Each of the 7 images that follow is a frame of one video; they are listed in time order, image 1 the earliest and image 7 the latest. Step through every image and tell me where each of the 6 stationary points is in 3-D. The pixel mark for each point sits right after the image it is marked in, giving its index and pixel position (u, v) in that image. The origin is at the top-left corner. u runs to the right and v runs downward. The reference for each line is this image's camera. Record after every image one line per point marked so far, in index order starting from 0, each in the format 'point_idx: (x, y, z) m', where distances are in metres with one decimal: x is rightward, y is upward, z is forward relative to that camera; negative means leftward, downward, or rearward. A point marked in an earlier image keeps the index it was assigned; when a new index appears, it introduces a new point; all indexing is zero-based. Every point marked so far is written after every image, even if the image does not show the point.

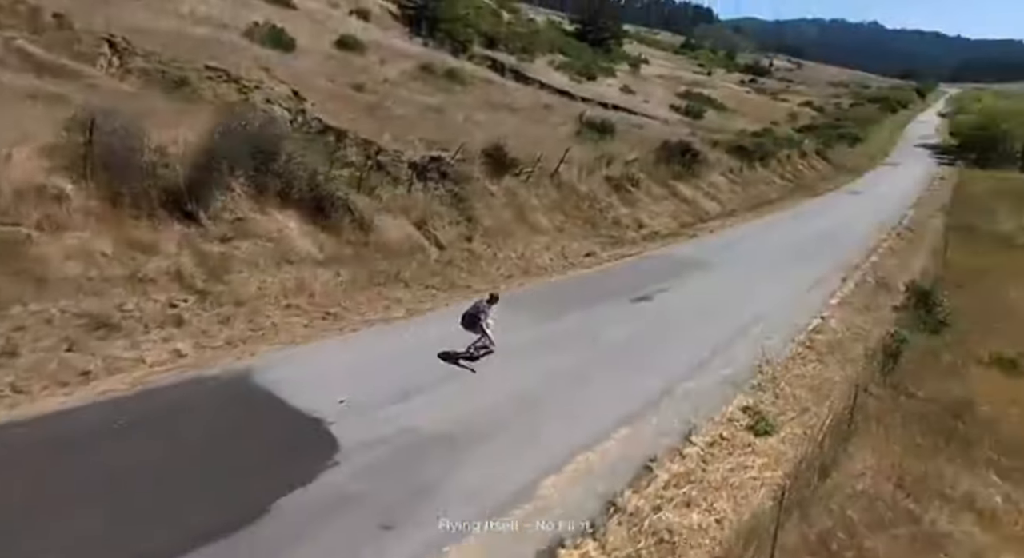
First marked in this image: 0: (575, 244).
0: (+1.5, +0.8, +14.7) m
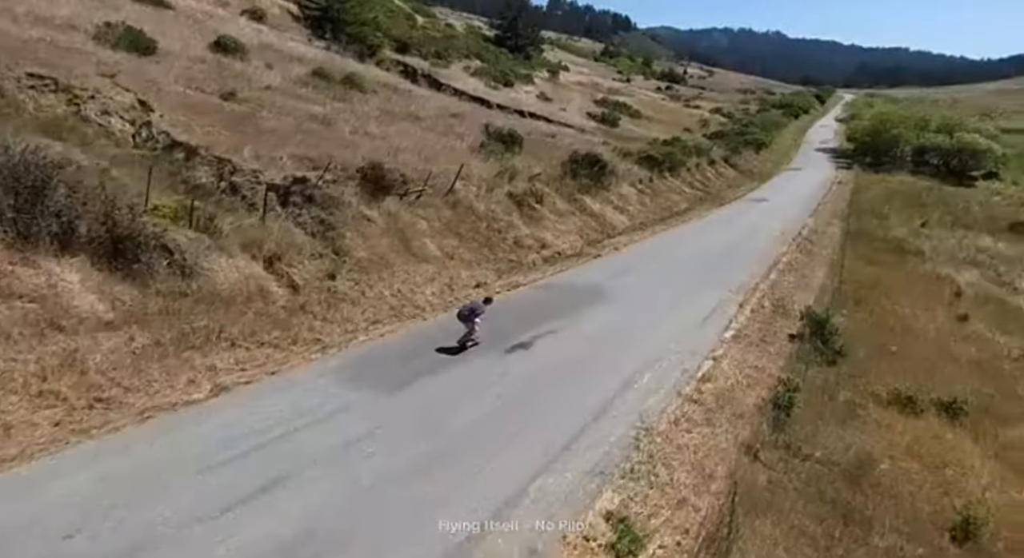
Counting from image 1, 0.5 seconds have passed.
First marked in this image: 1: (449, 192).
0: (-0.9, +0.2, +13.4) m
1: (-1.6, +2.2, +16.3) m
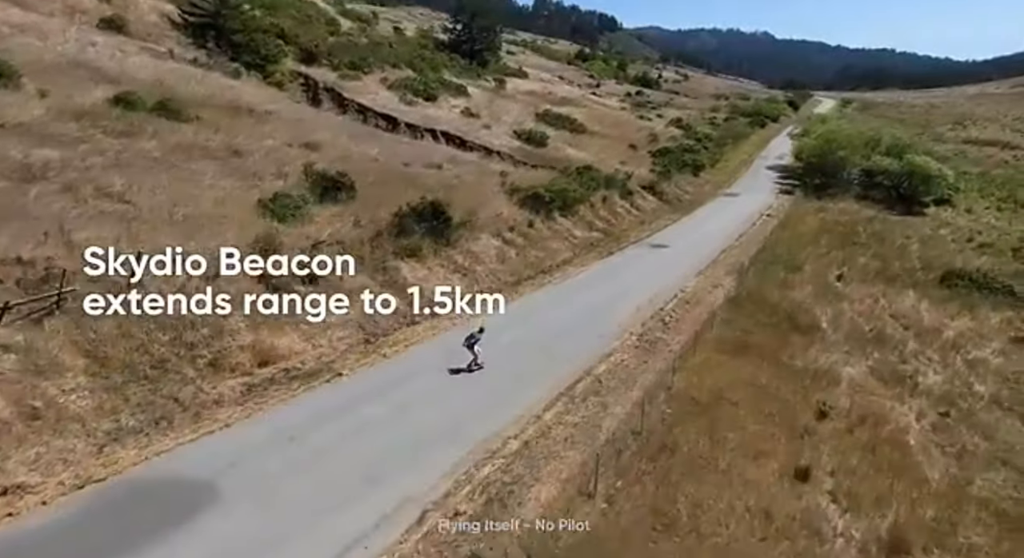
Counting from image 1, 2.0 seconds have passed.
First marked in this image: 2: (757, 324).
0: (-6.4, -2.2, +9.2) m
1: (-7.1, -0.2, +12.0) m
2: (+7.0, -1.3, +18.8) m
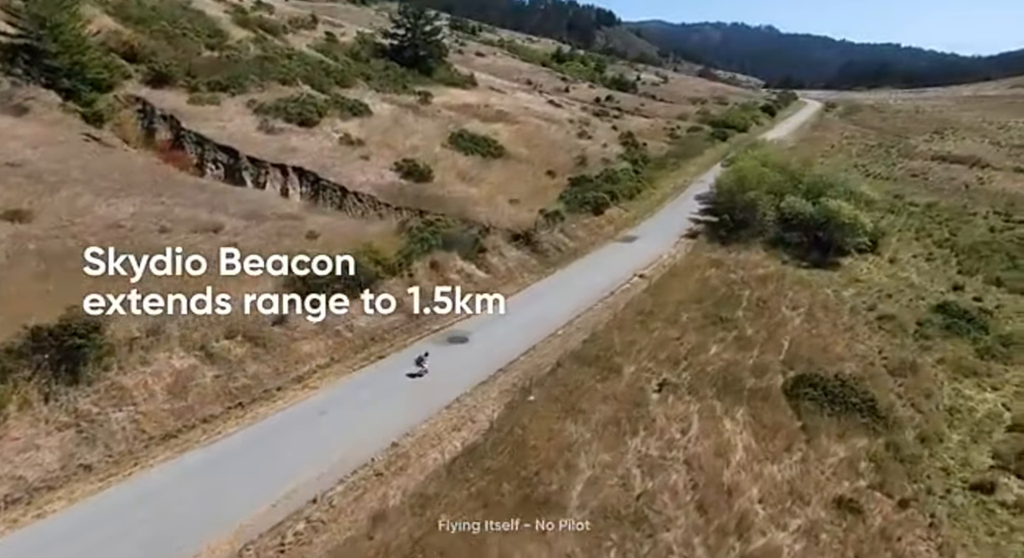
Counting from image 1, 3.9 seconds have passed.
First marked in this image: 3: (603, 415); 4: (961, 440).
0: (-14.4, -5.7, +4.4) m
1: (-15.1, -3.7, +7.2) m
2: (-1.0, -4.8, +14.0) m
3: (+2.7, -3.8, +18.7) m
4: (+13.6, -4.9, +19.8) m
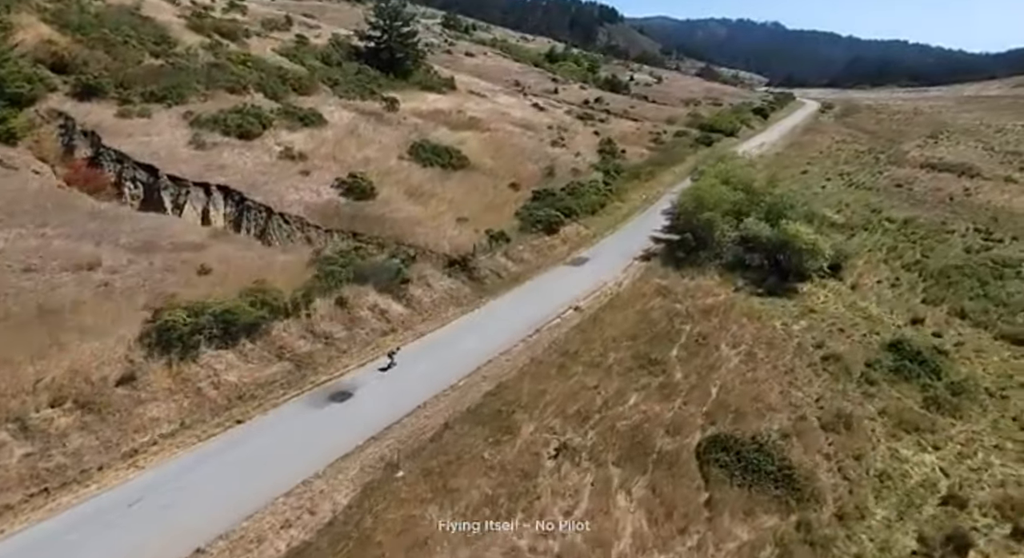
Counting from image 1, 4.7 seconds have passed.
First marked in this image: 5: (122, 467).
0: (-18.0, -7.2, +2.6) m
1: (-18.6, -5.2, +5.4) m
2: (-4.5, -6.3, +12.0) m
3: (-0.8, -5.3, +16.7) m
4: (+10.1, -6.5, +17.8) m
5: (-9.5, -4.6, +16.6) m
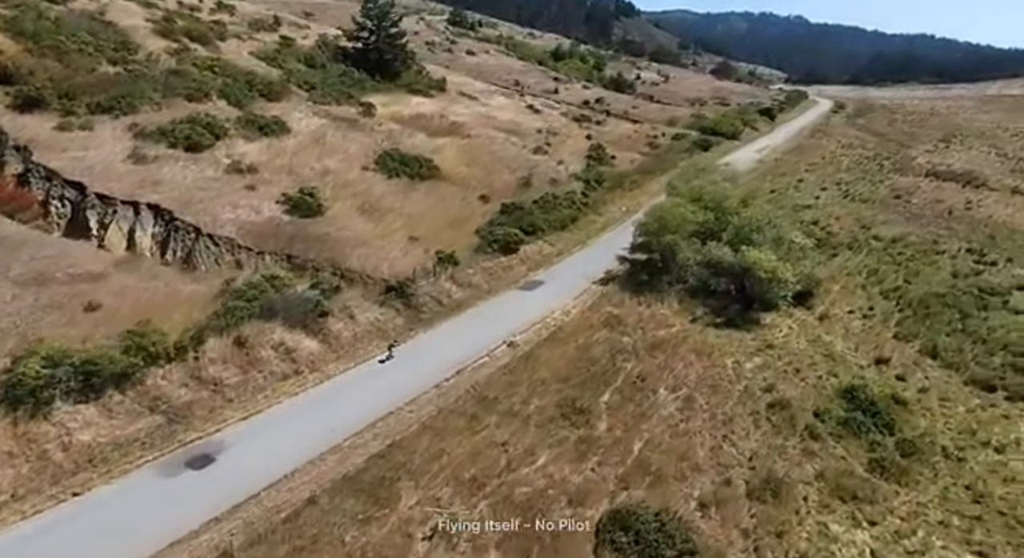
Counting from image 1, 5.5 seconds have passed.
0: (-21.7, -8.7, +1.2) m
1: (-22.2, -6.6, +4.0) m
2: (-8.0, -7.8, +10.3) m
3: (-4.2, -6.8, +14.9) m
4: (+6.8, -8.1, +15.7) m
5: (-12.9, -6.0, +14.9) m
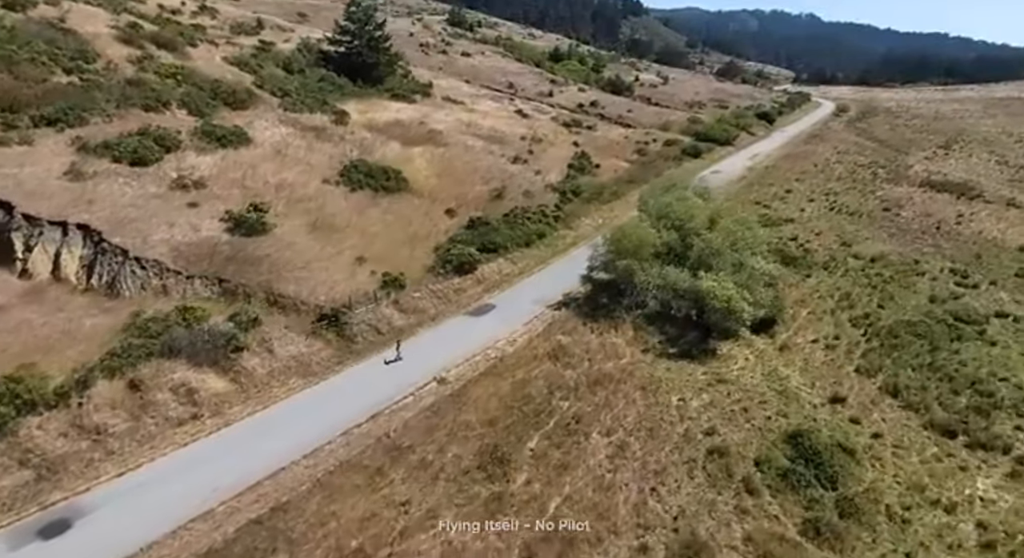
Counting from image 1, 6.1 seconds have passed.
0: (-24.8, -9.9, -0.1) m
1: (-25.3, -7.8, +2.7) m
2: (-11.0, -9.1, +8.9) m
3: (-7.1, -8.1, +13.4) m
4: (+3.8, -9.4, +14.1) m
5: (-15.8, -7.2, +13.6) m
